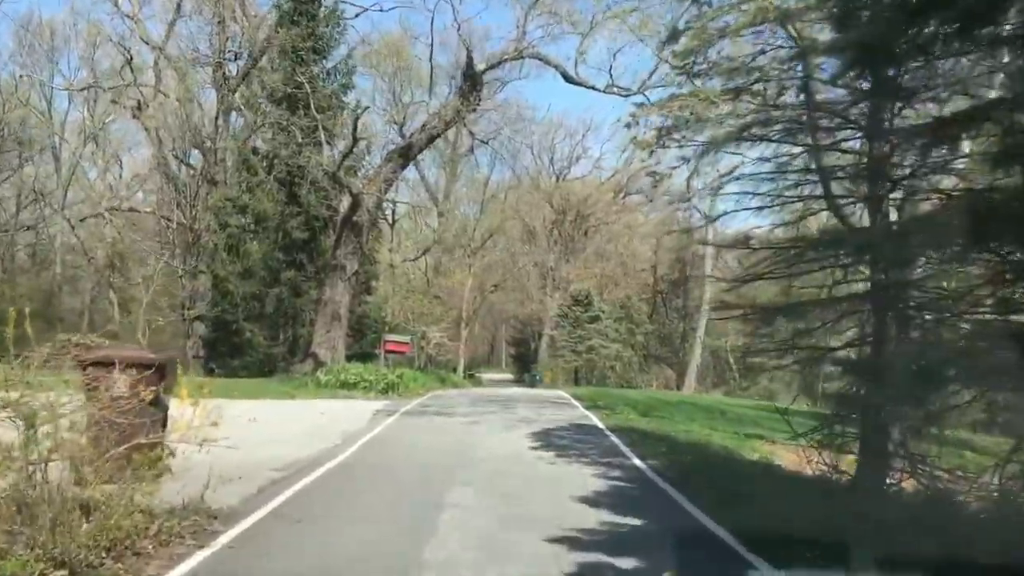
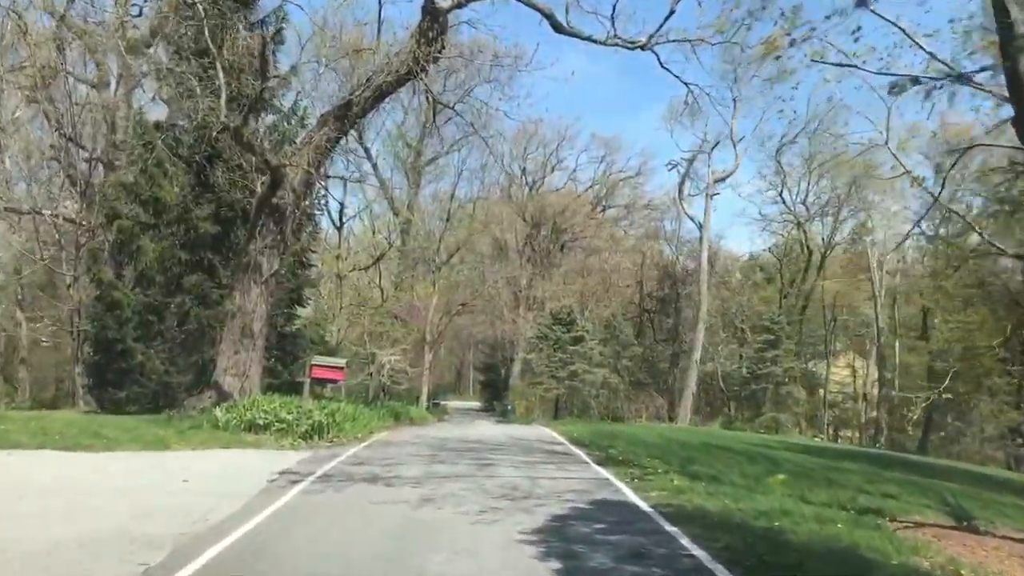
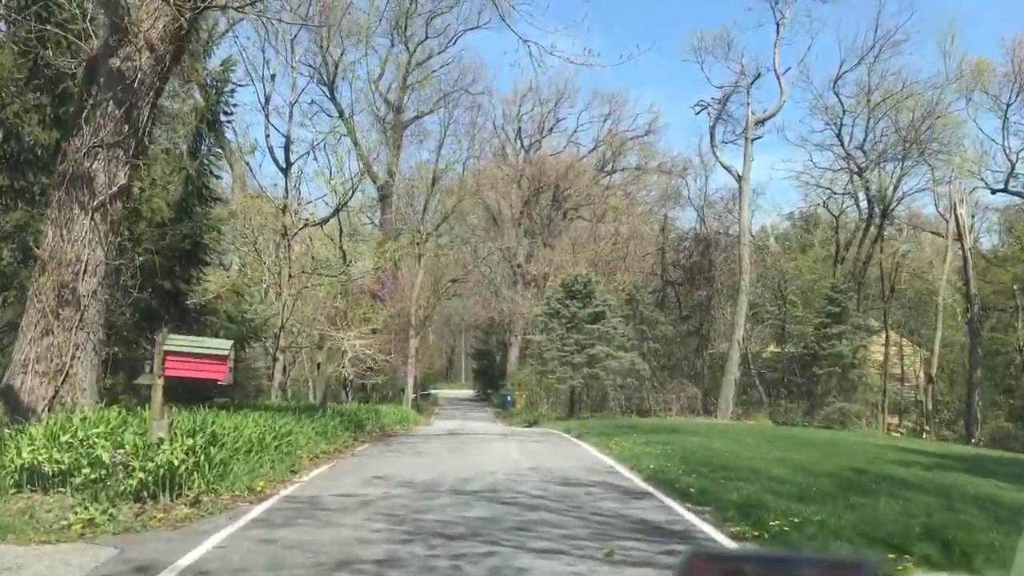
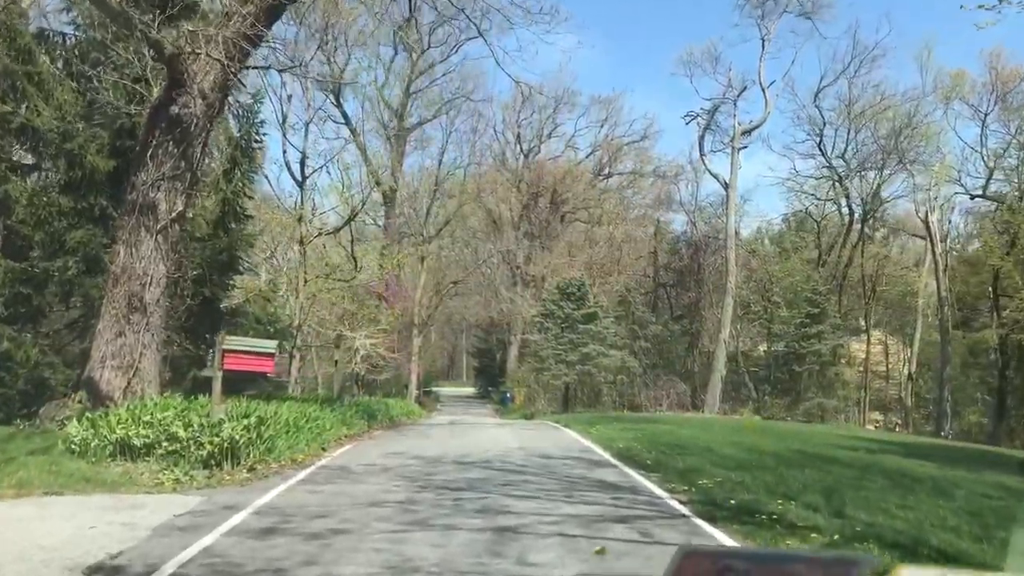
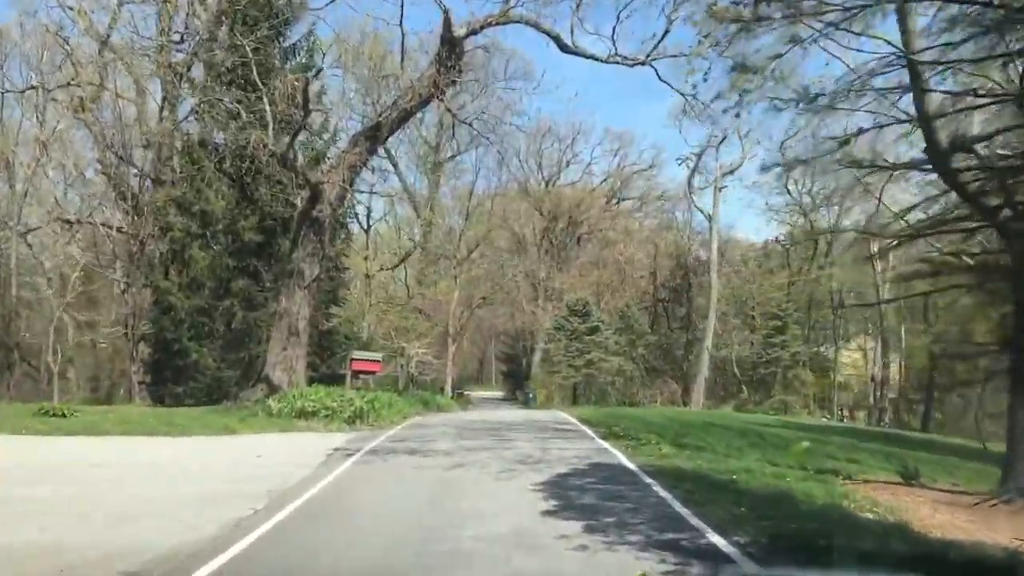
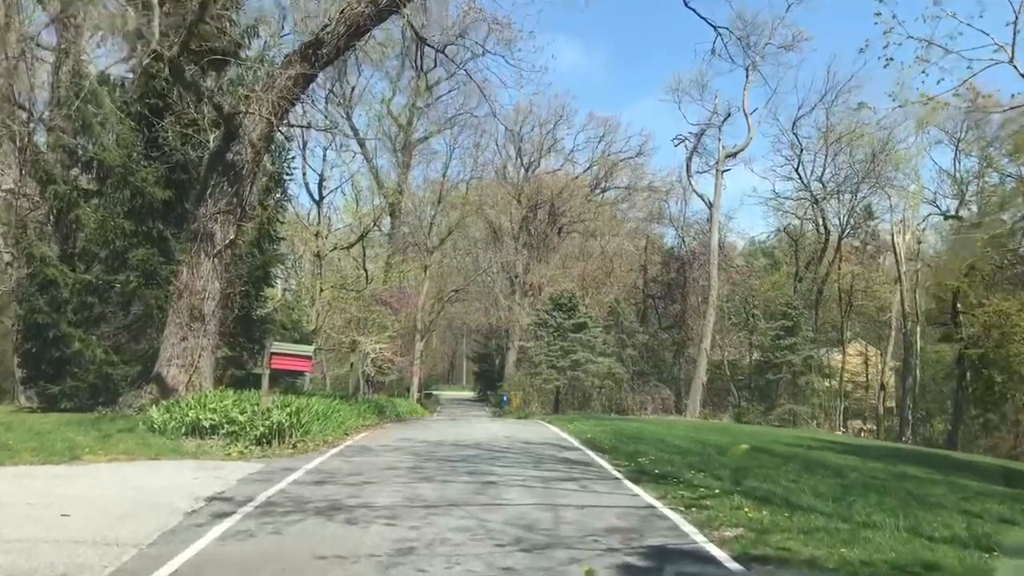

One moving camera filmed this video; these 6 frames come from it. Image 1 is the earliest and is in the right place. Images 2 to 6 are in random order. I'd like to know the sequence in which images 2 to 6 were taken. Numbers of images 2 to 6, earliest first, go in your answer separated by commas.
5, 2, 6, 4, 3
